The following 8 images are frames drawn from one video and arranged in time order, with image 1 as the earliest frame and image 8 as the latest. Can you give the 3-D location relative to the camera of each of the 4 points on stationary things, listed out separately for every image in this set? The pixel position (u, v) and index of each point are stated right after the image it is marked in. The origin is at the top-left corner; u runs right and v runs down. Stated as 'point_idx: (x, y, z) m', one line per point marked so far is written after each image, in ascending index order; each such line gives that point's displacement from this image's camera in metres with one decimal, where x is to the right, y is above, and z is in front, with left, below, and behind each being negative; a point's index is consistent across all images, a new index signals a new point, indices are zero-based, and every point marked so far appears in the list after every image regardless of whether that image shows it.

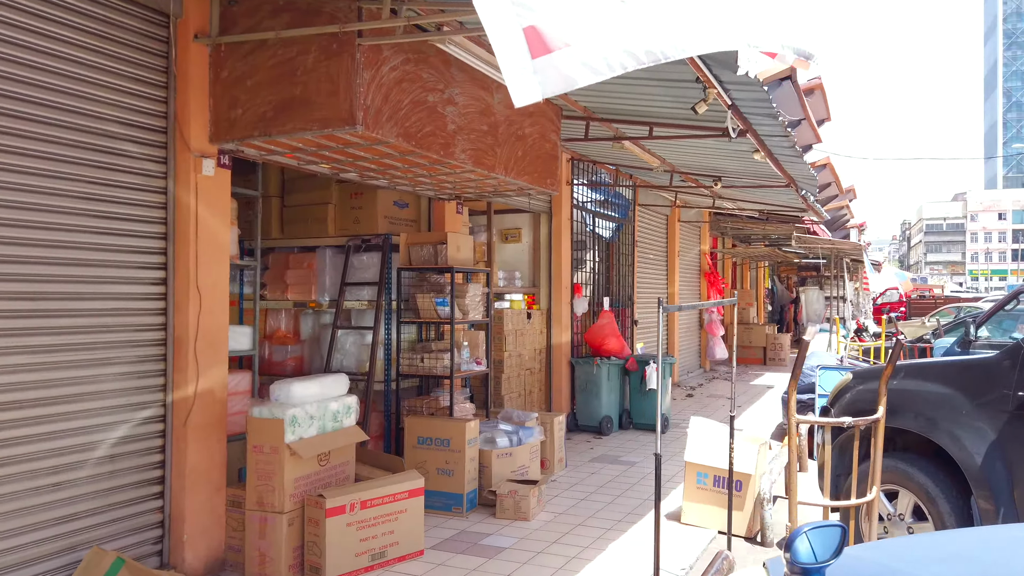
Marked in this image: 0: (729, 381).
0: (+3.6, -1.6, +13.0) m
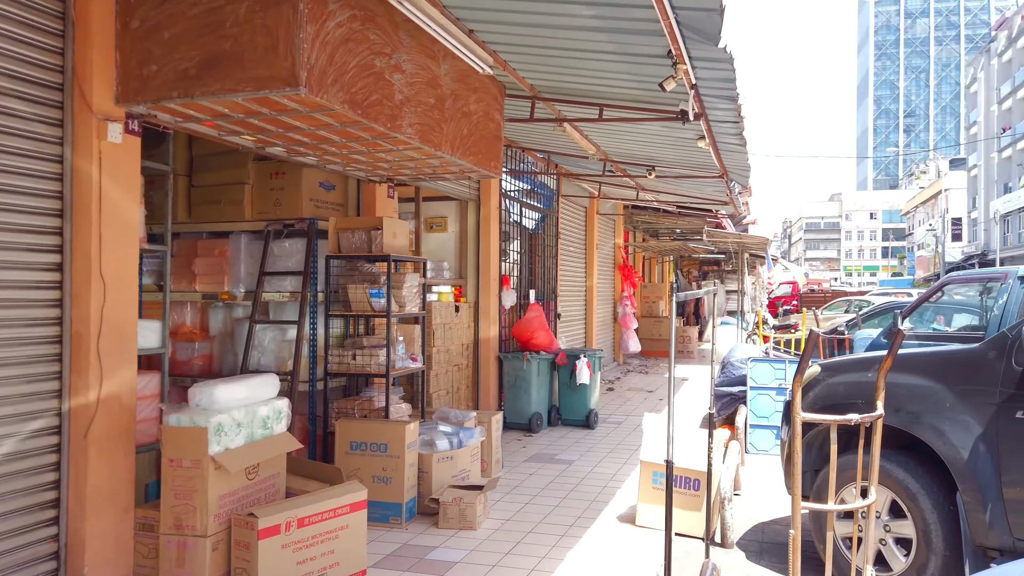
0: (+2.2, -1.4, +13.0) m
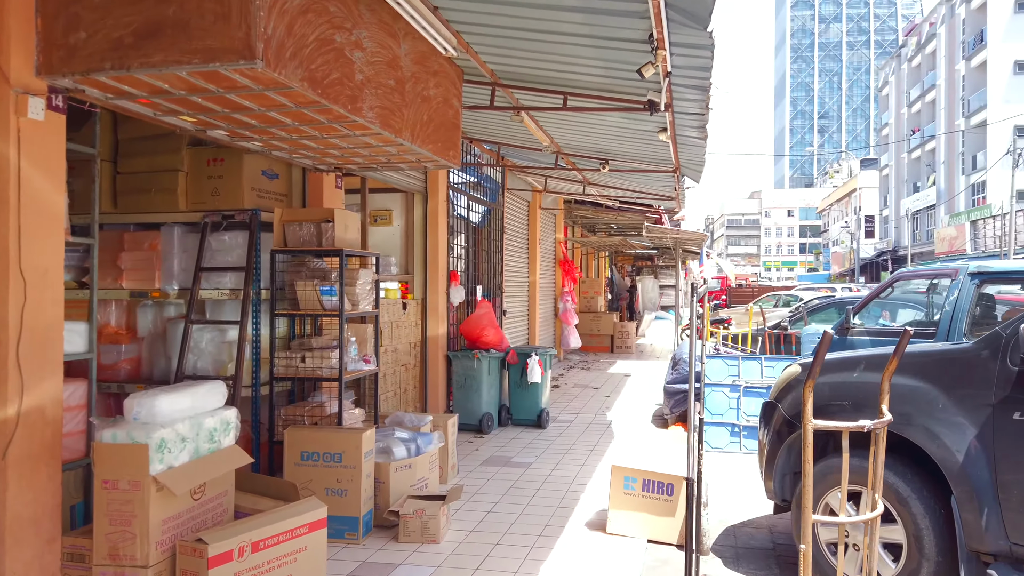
0: (+1.2, -1.4, +12.9) m
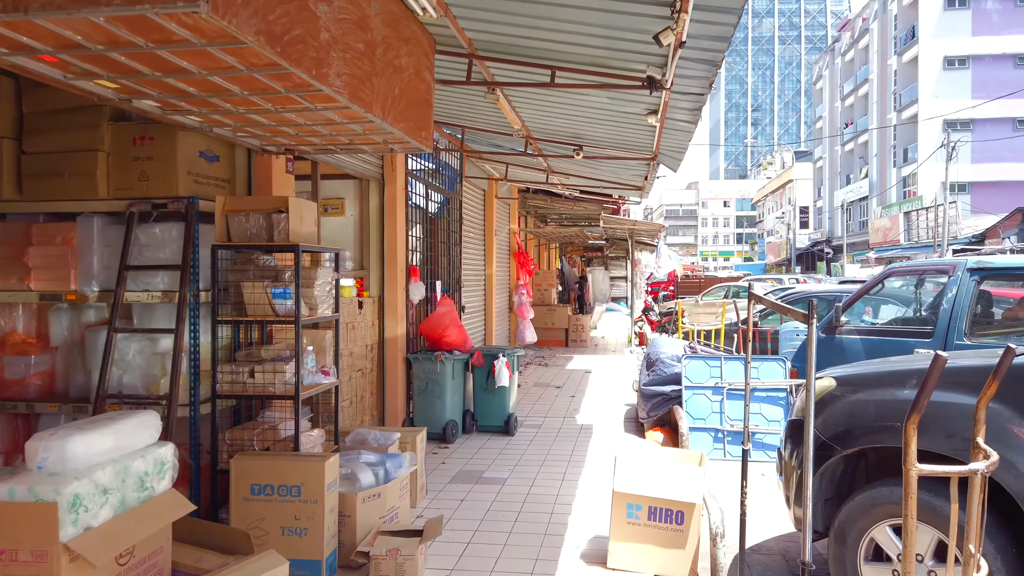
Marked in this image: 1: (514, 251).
0: (+0.5, -1.3, +12.4) m
1: (0.0, +0.7, +13.9) m
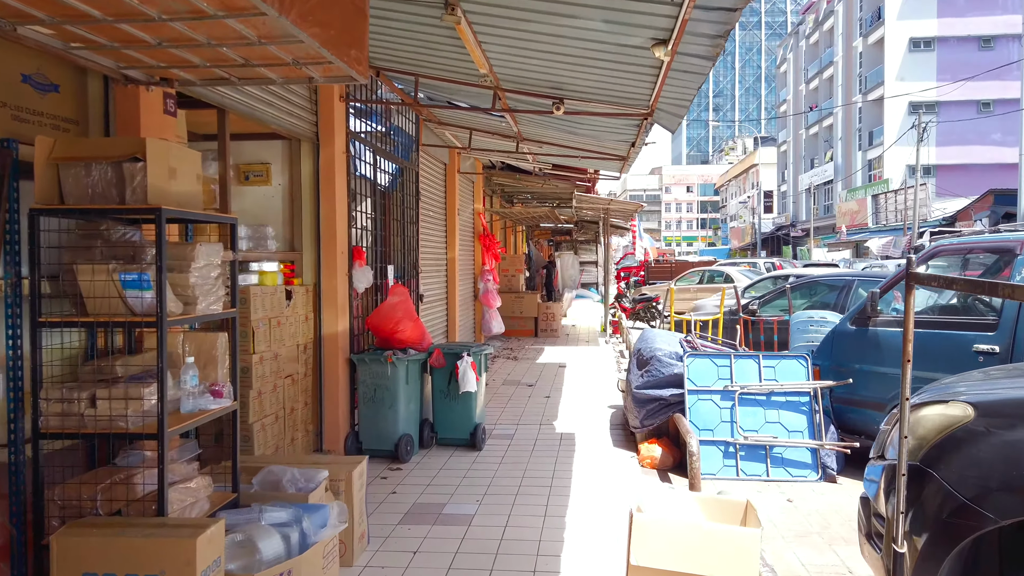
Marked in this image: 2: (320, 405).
0: (0.0, -1.1, +11.2) m
1: (-0.5, +0.9, +12.7) m
2: (-1.4, -0.8, +5.6) m
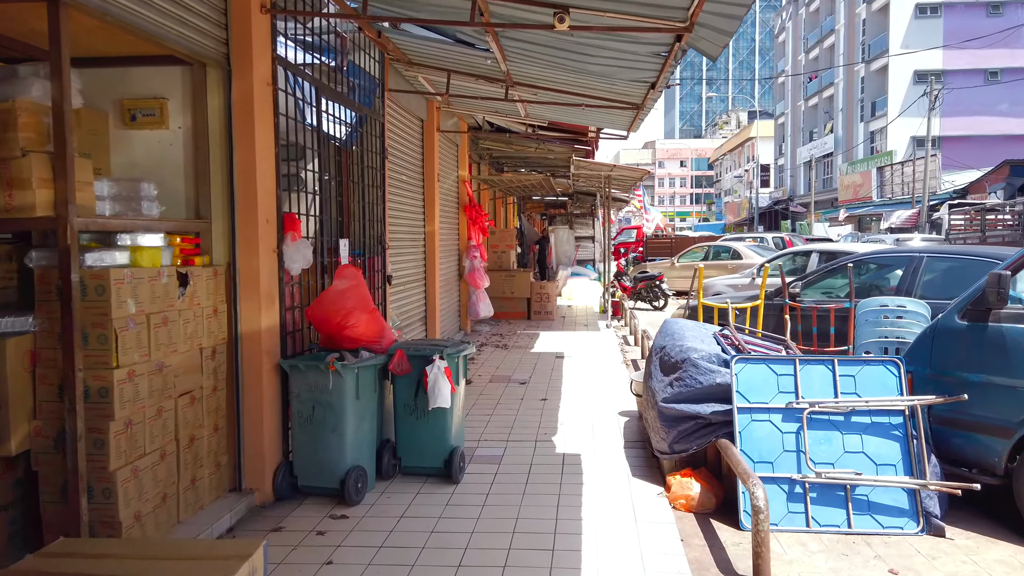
0: (-0.1, -0.8, +9.8) m
1: (-0.7, +1.2, +11.1) m
2: (-1.4, -0.7, +4.1) m
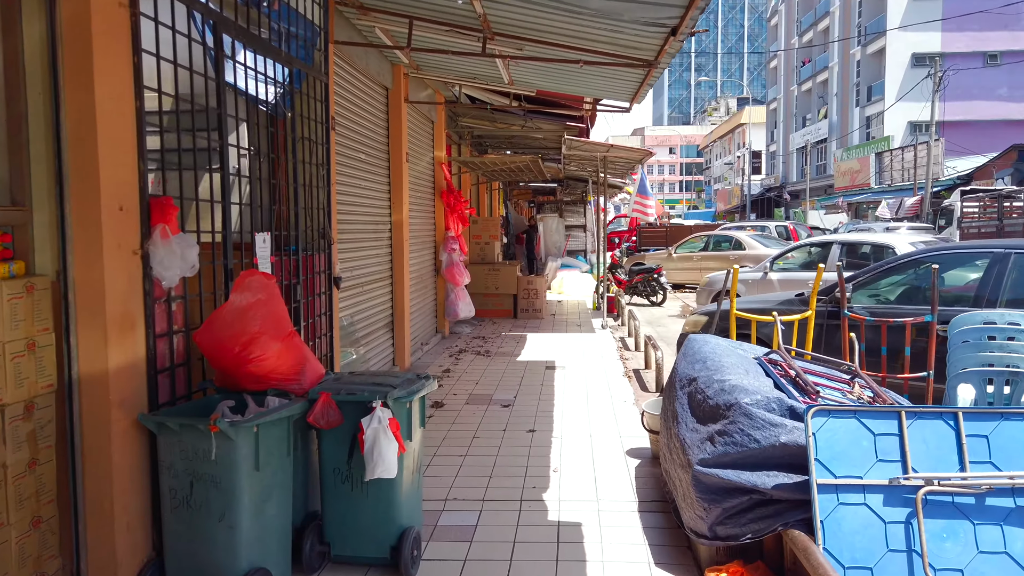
0: (-0.3, -0.8, +8.4) m
1: (-0.9, +1.3, +9.8) m
2: (-1.5, -0.8, +2.8) m
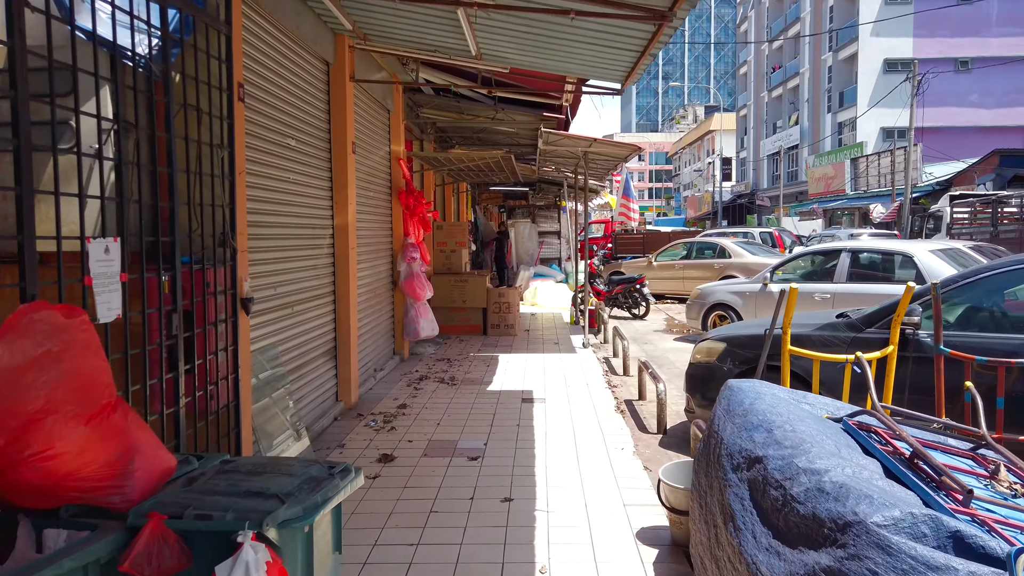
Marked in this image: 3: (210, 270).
0: (-0.6, -0.9, +7.1) m
1: (-1.2, +1.1, +8.5) m
2: (-1.6, -0.9, +1.4) m
3: (-1.4, +0.1, +3.5) m
